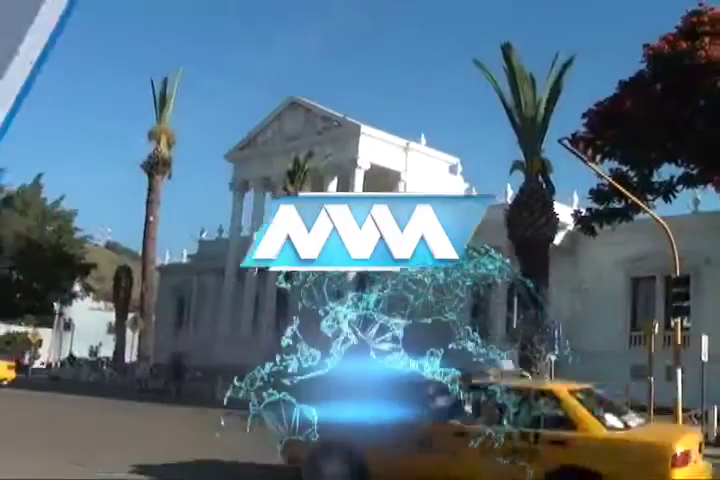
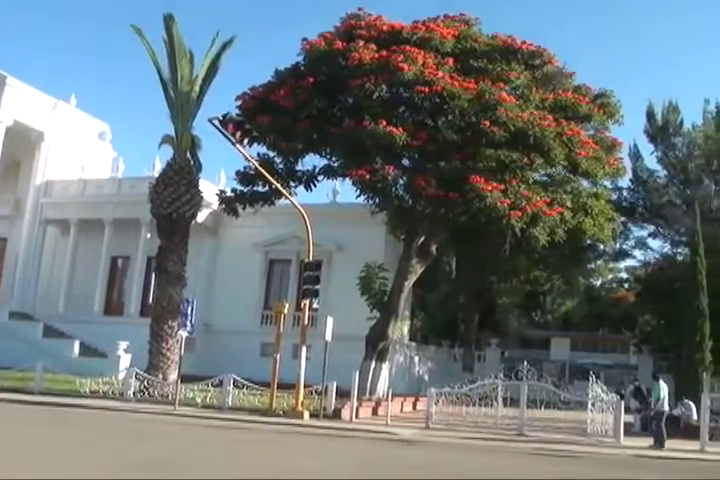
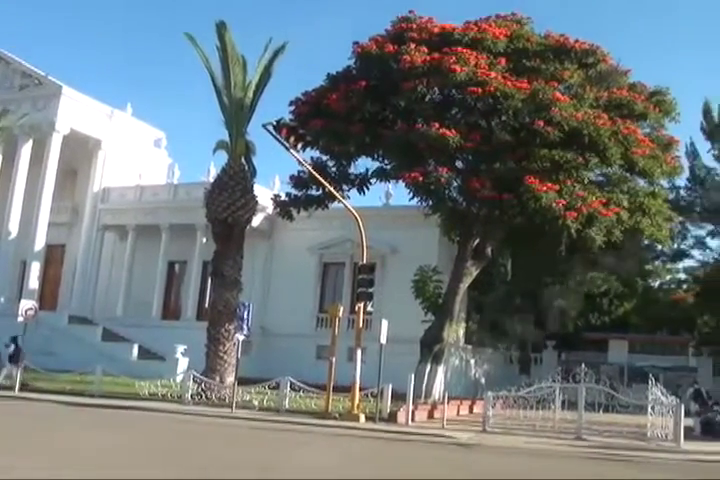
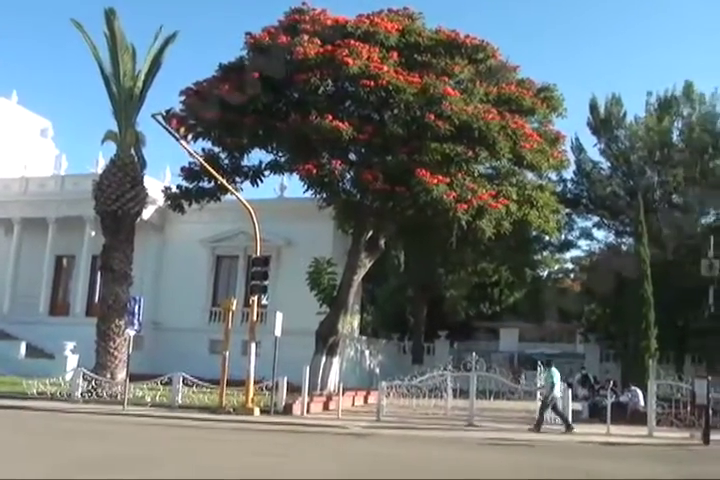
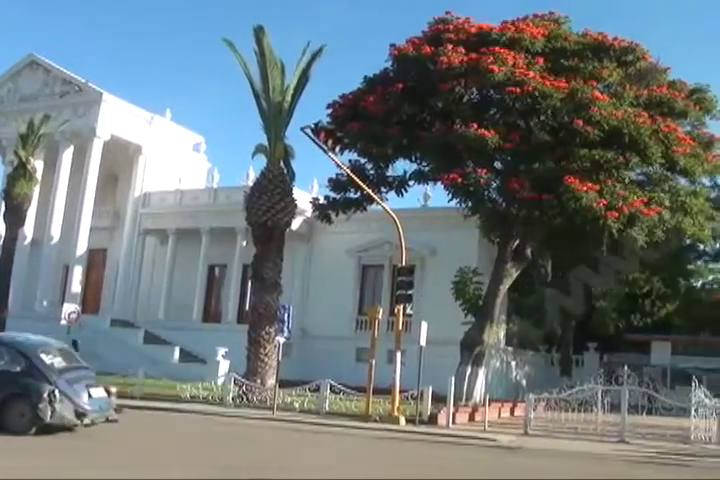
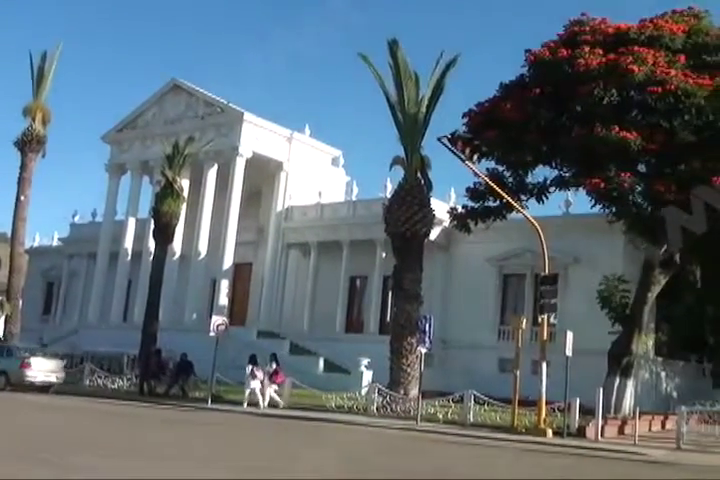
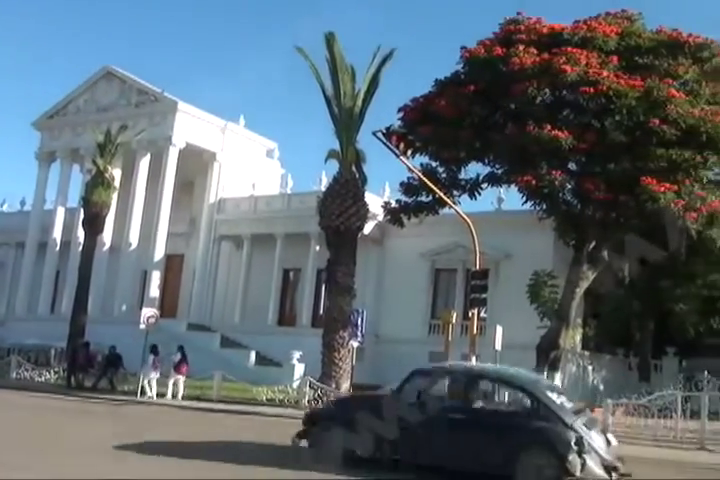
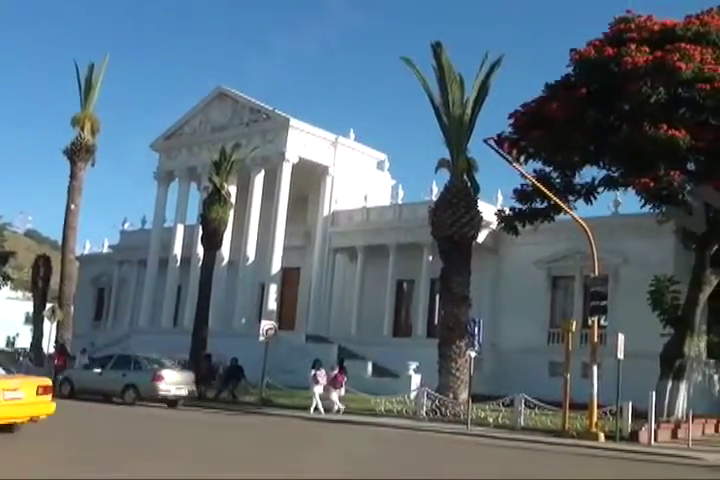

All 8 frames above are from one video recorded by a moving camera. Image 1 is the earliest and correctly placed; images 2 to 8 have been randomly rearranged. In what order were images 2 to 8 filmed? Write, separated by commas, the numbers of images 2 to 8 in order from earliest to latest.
8, 6, 7, 5, 3, 2, 4
